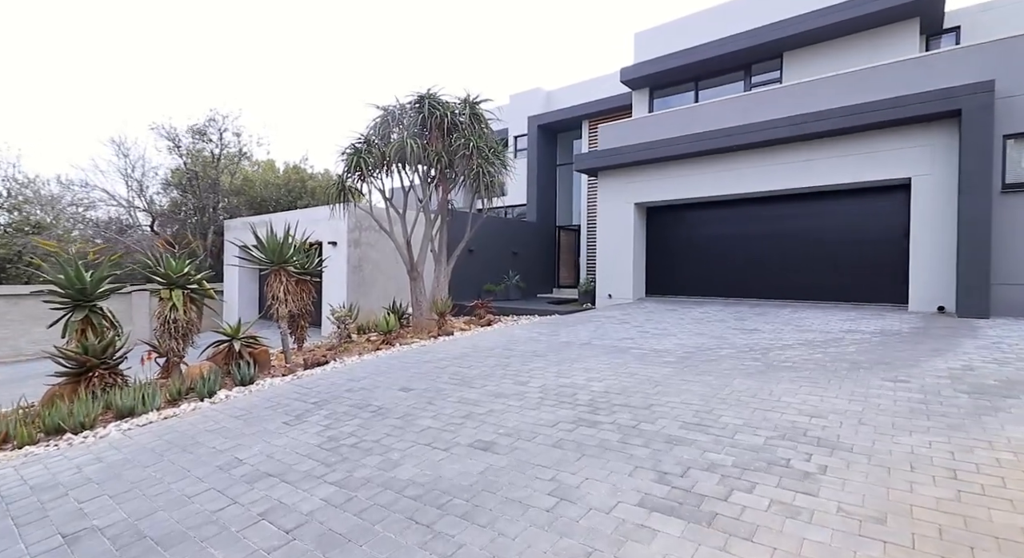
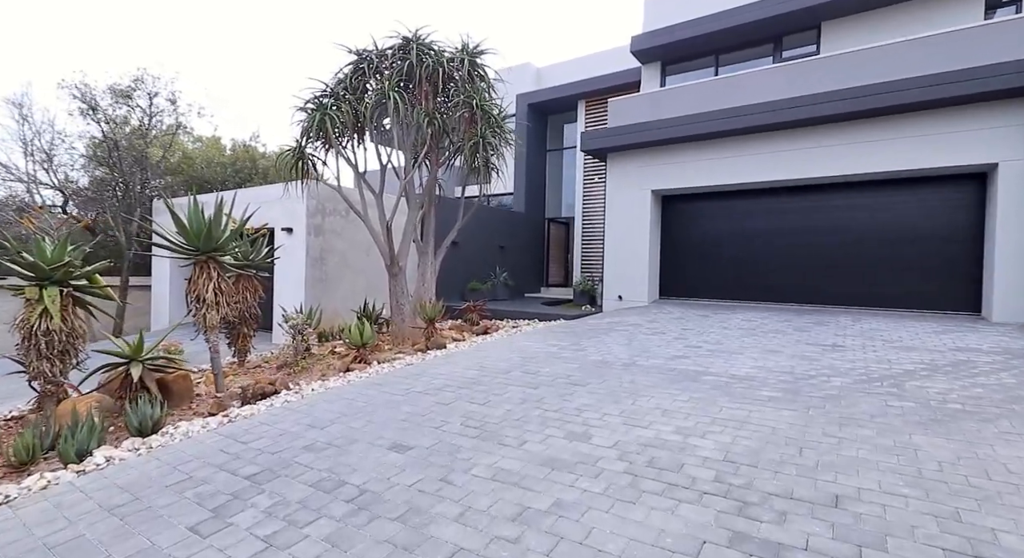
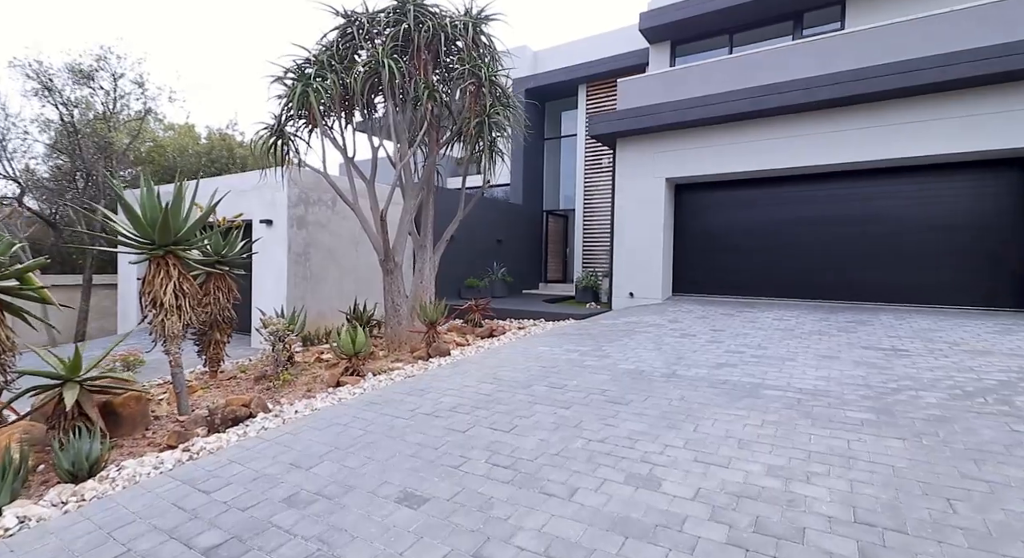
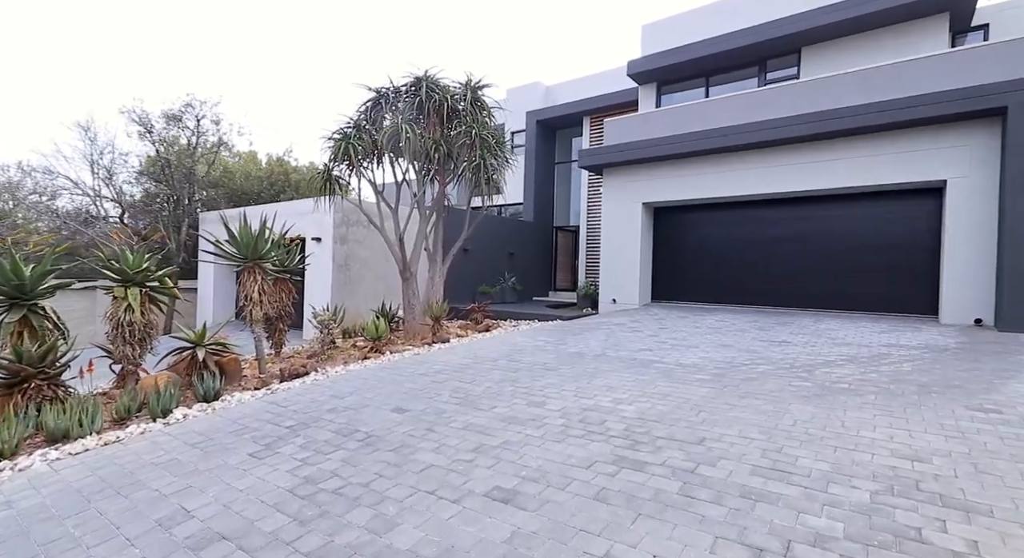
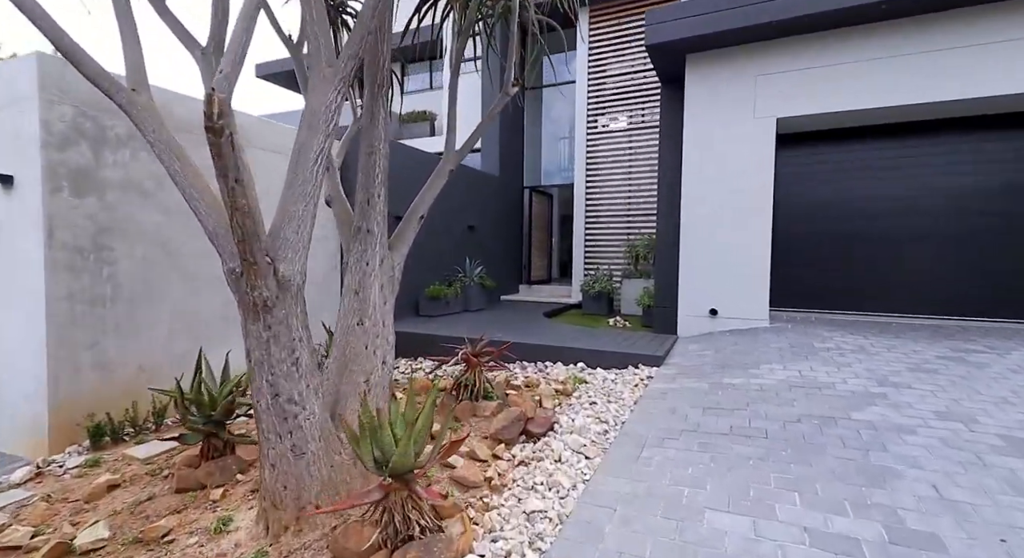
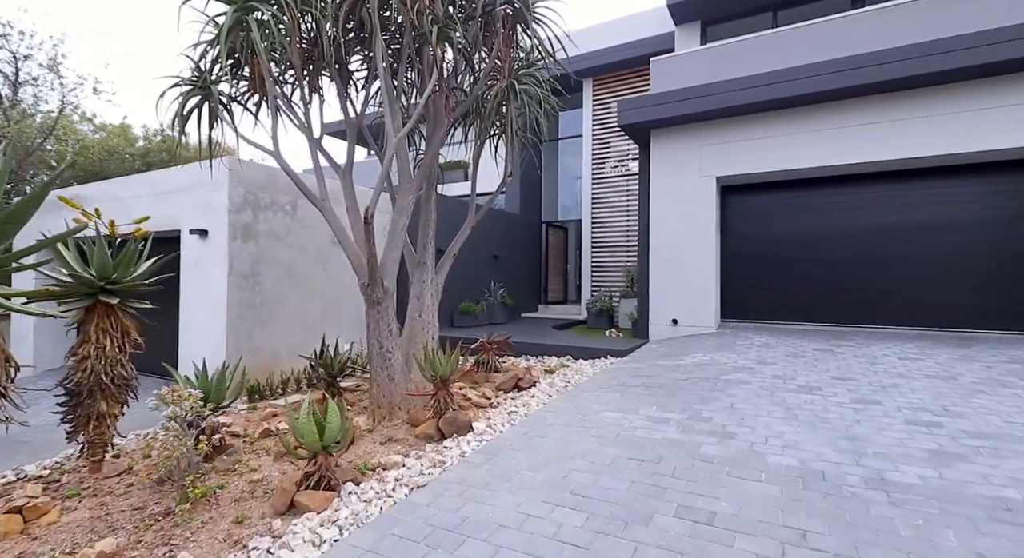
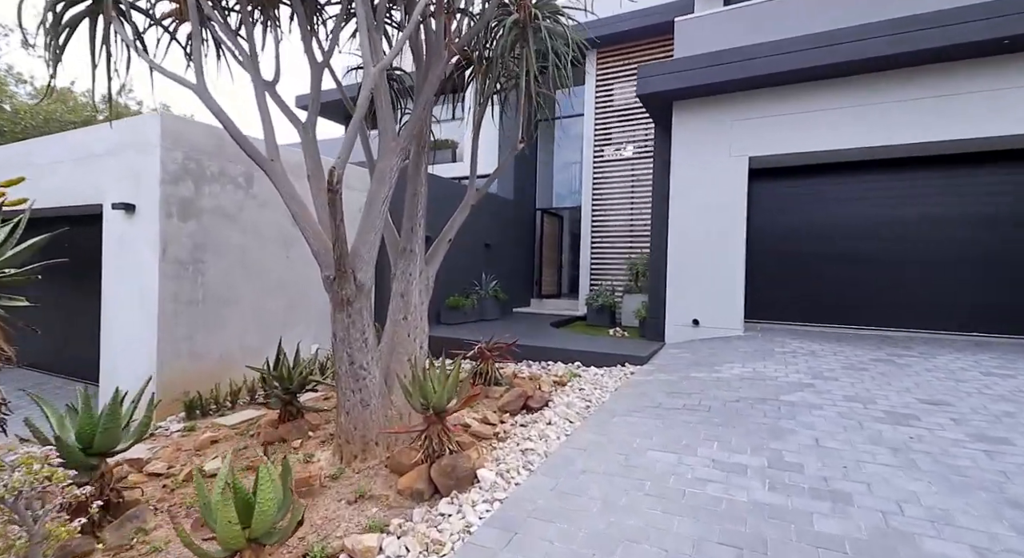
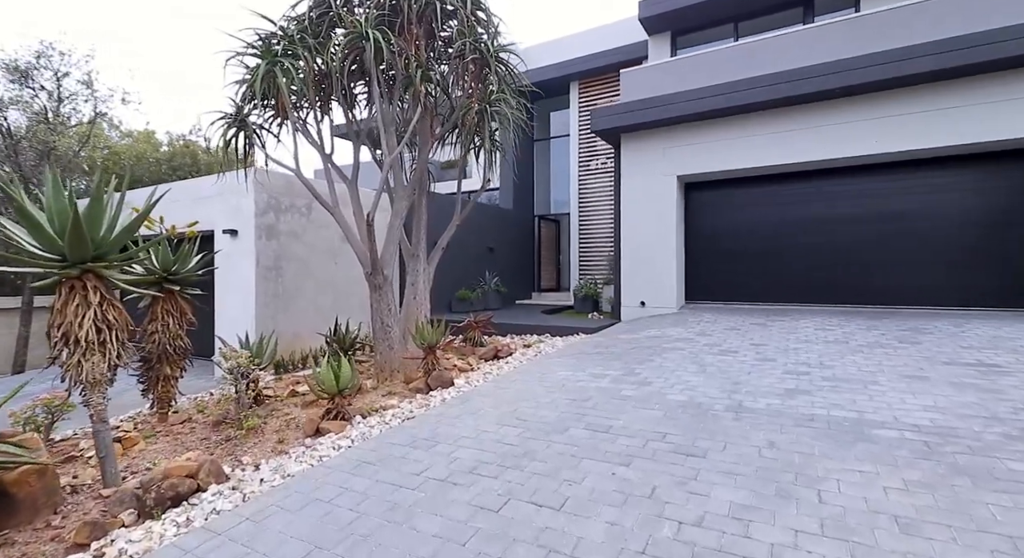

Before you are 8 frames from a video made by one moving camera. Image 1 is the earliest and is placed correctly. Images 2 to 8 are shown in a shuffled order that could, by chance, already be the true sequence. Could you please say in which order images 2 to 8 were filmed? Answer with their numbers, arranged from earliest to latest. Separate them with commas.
4, 2, 3, 8, 6, 7, 5
